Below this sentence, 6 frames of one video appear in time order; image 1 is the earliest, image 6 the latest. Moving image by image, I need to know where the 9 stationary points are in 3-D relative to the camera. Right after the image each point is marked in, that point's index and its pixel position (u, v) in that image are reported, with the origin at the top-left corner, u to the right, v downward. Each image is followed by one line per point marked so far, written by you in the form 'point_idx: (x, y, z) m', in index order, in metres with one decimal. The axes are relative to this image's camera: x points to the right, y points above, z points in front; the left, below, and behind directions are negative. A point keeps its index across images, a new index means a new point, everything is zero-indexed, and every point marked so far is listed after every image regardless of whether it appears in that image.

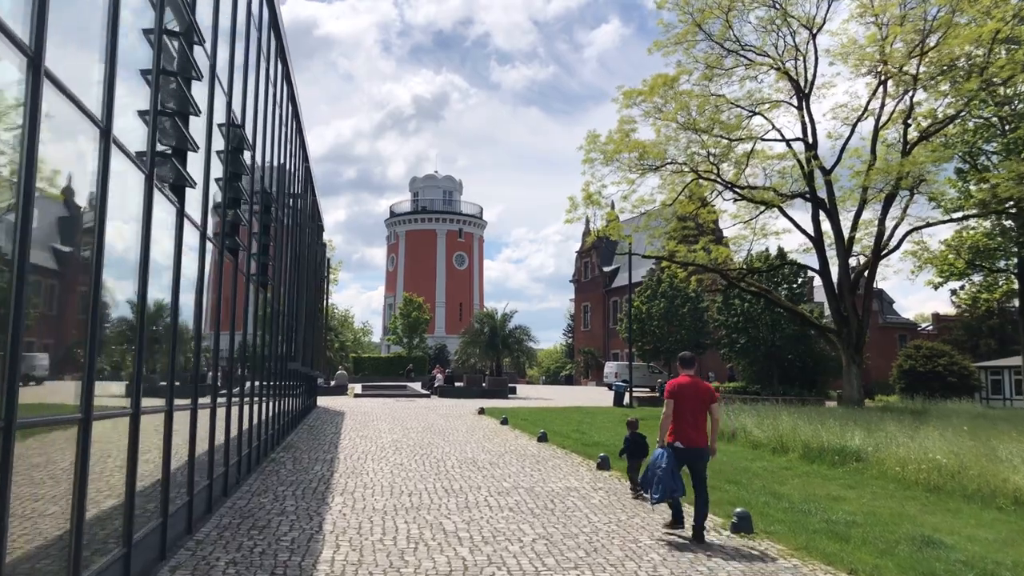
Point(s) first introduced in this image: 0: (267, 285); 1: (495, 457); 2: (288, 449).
0: (-4.8, -0.1, +17.3) m
1: (-0.3, -3.0, +15.1) m
2: (-4.3, -3.2, +16.6) m
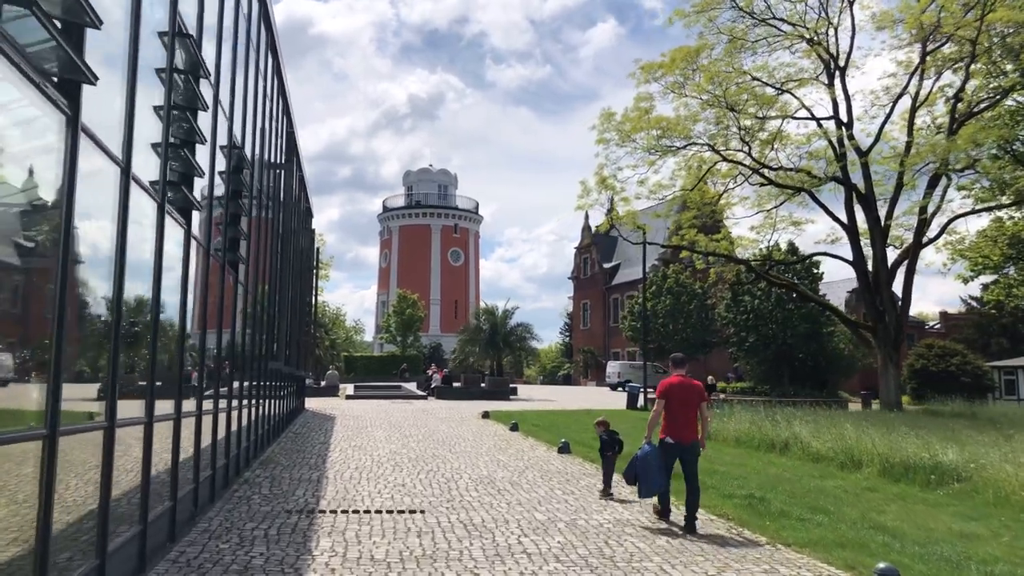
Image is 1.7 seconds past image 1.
0: (-4.5, +0.1, +14.7) m
1: (+0.1, -2.8, +12.6) m
2: (-4.0, -2.9, +14.0) m
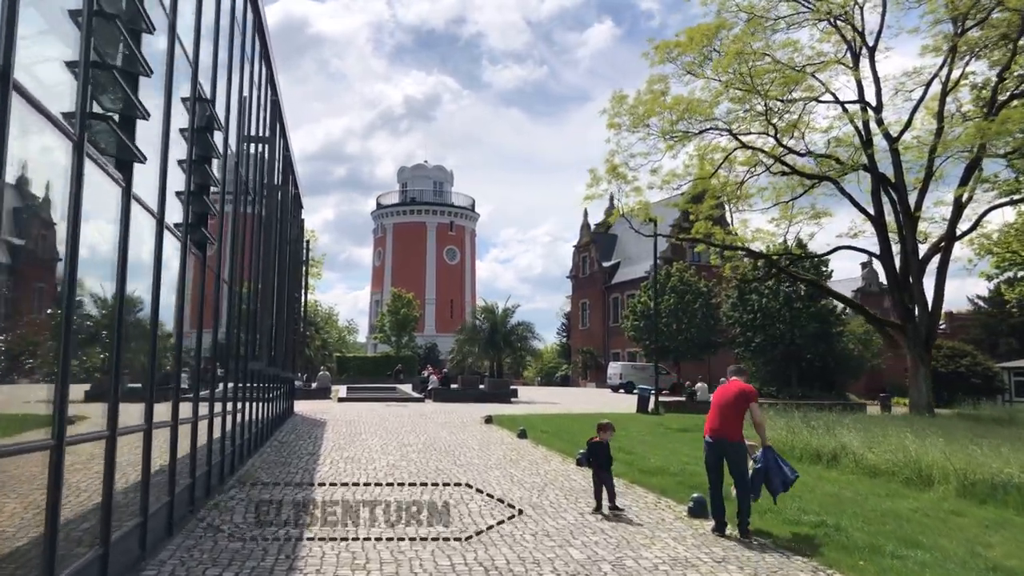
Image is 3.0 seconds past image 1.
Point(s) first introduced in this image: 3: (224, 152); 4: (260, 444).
0: (-4.2, +0.3, +12.9) m
1: (+0.3, -2.6, +10.8) m
2: (-3.8, -2.8, +12.2) m
3: (-3.8, +1.8, +11.5) m
4: (-5.2, -3.2, +17.8) m
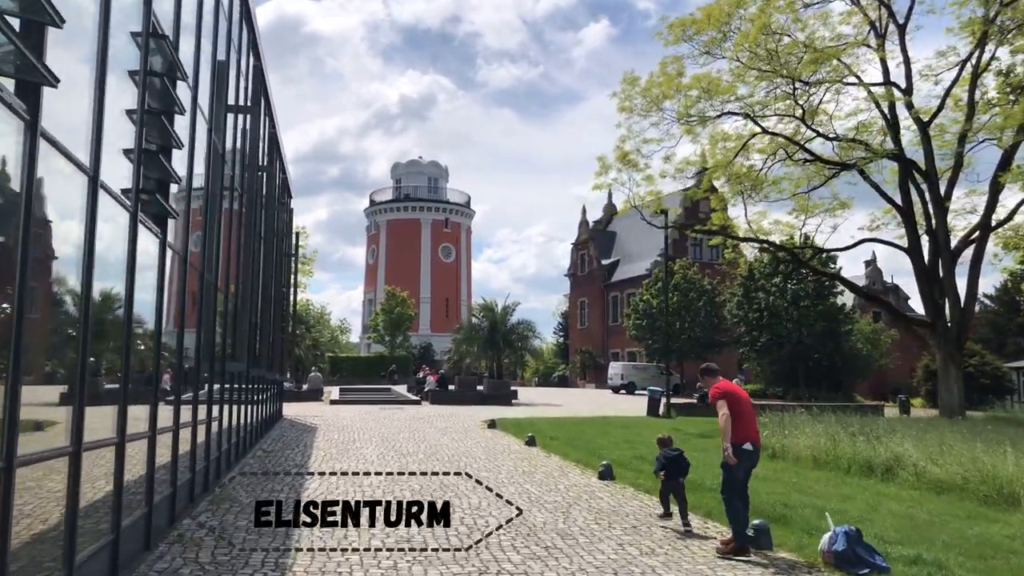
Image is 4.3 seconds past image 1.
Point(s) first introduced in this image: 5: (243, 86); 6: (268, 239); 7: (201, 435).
0: (-4.0, +0.4, +11.2) m
1: (+0.6, -2.5, +9.1) m
2: (-3.5, -2.6, +10.5) m
3: (-3.6, +1.9, +9.8) m
4: (-5.0, -3.1, +16.1) m
5: (-4.3, +3.3, +14.1) m
6: (-5.3, +1.1, +19.1) m
7: (-4.3, -2.0, +12.2) m
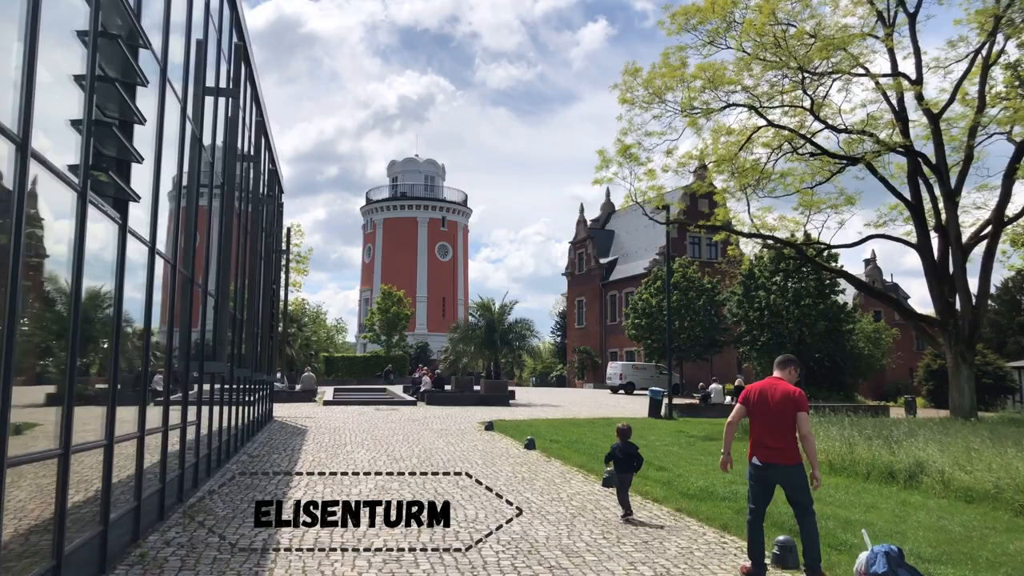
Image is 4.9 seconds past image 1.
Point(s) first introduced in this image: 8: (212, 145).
0: (-4.0, +0.5, +10.4) m
1: (+0.6, -2.4, +8.4) m
2: (-3.6, -2.6, +9.7) m
3: (-3.6, +2.0, +9.0) m
4: (-5.0, -3.0, +15.4) m
5: (-4.4, +3.3, +13.3) m
6: (-5.4, +1.1, +18.3) m
7: (-4.4, -2.0, +11.5) m
8: (-4.3, +2.0, +12.8) m
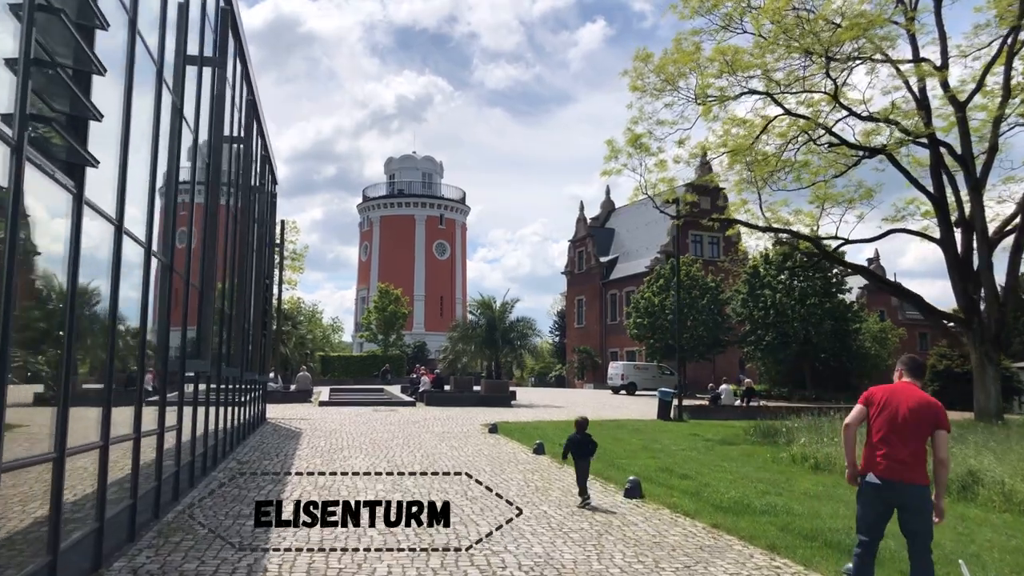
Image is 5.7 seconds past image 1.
0: (-3.8, +0.6, +9.3) m
1: (+0.7, -2.3, +7.3) m
2: (-3.4, -2.5, +8.7) m
3: (-3.4, +2.1, +7.9) m
4: (-4.9, -2.9, +14.3) m
5: (-4.2, +3.4, +12.2) m
6: (-5.2, +1.3, +17.2) m
7: (-4.2, -1.9, +10.4) m
8: (-4.2, +2.2, +11.7) m
